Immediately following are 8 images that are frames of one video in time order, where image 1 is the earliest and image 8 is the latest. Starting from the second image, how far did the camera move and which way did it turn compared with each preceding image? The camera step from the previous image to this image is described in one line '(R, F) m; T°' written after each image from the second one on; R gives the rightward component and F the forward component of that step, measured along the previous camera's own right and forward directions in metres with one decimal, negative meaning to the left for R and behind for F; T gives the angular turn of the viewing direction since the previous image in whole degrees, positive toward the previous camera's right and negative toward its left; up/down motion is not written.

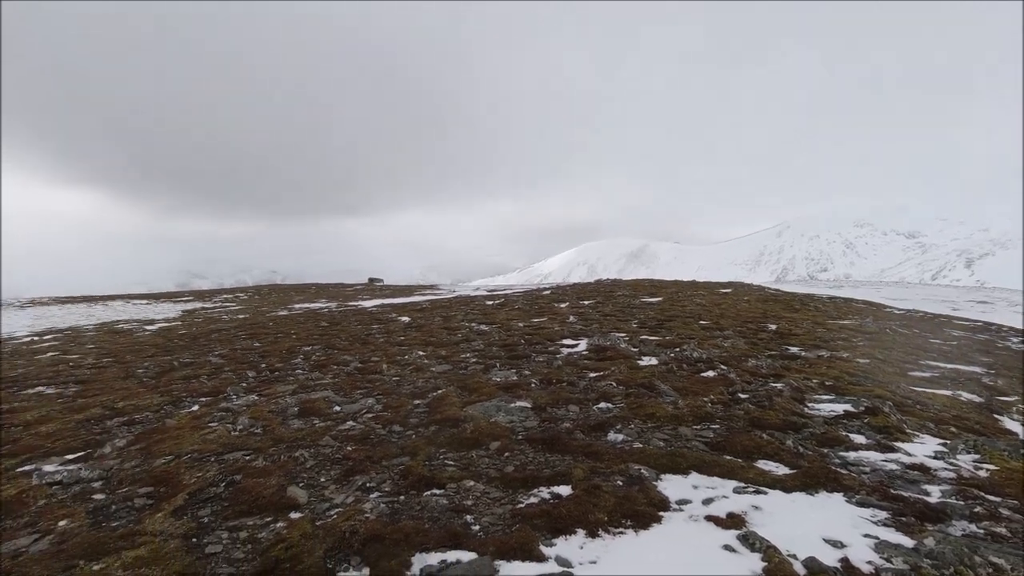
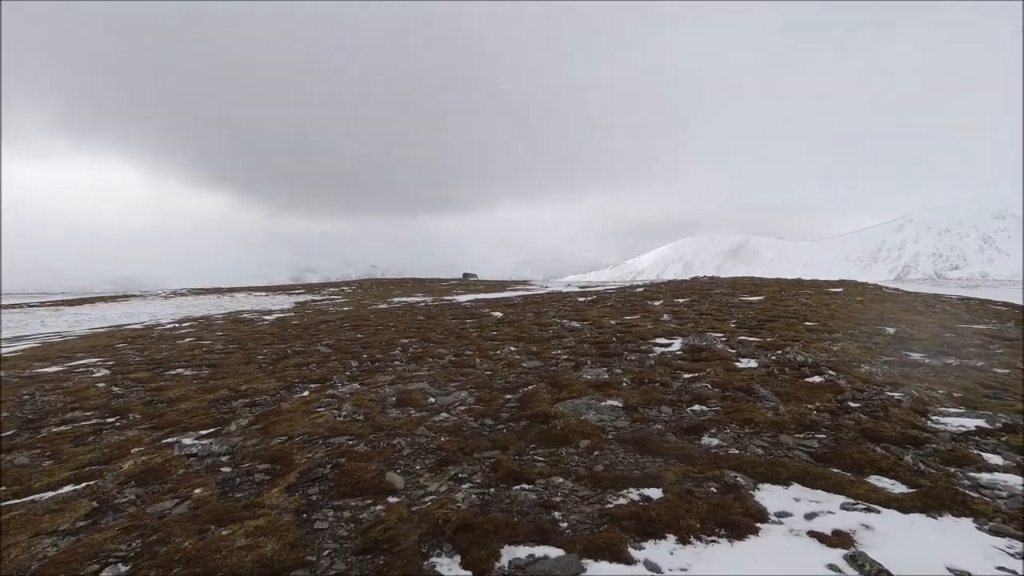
(0.0, -0.1) m; -9°
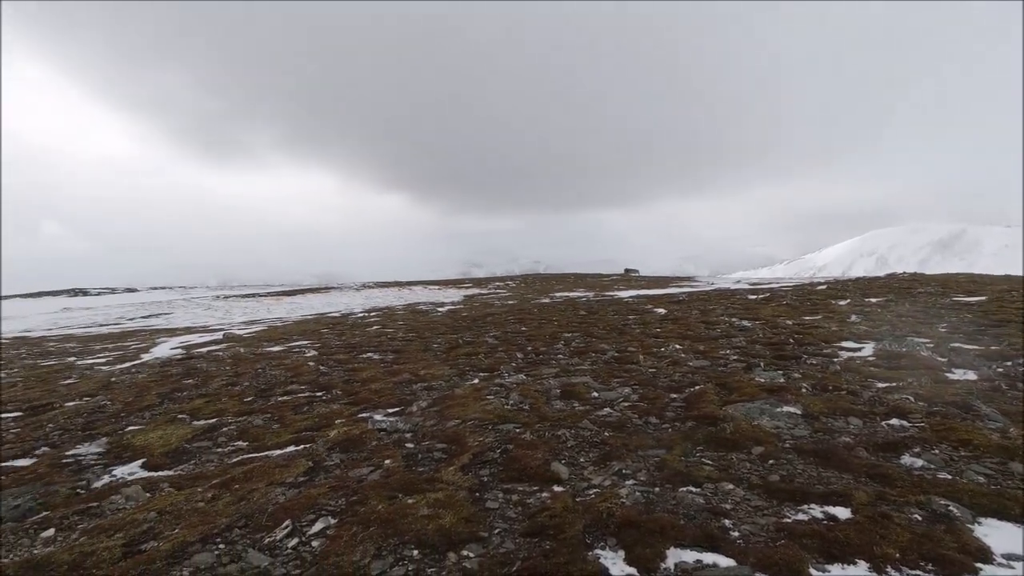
(-0.1, -0.1) m; -16°
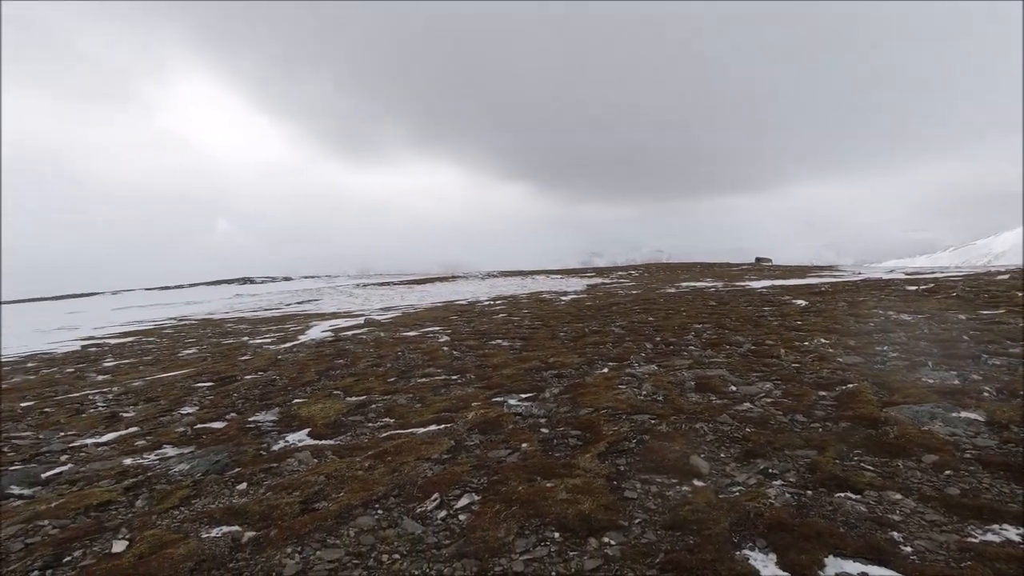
(-0.4, -0.1) m; -12°
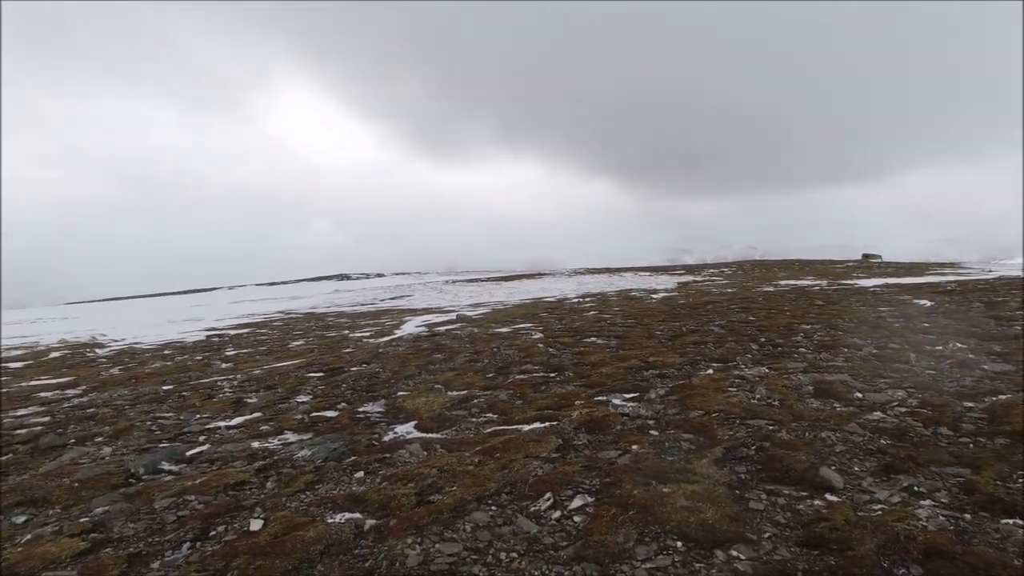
(-0.6, +0.2) m; -8°
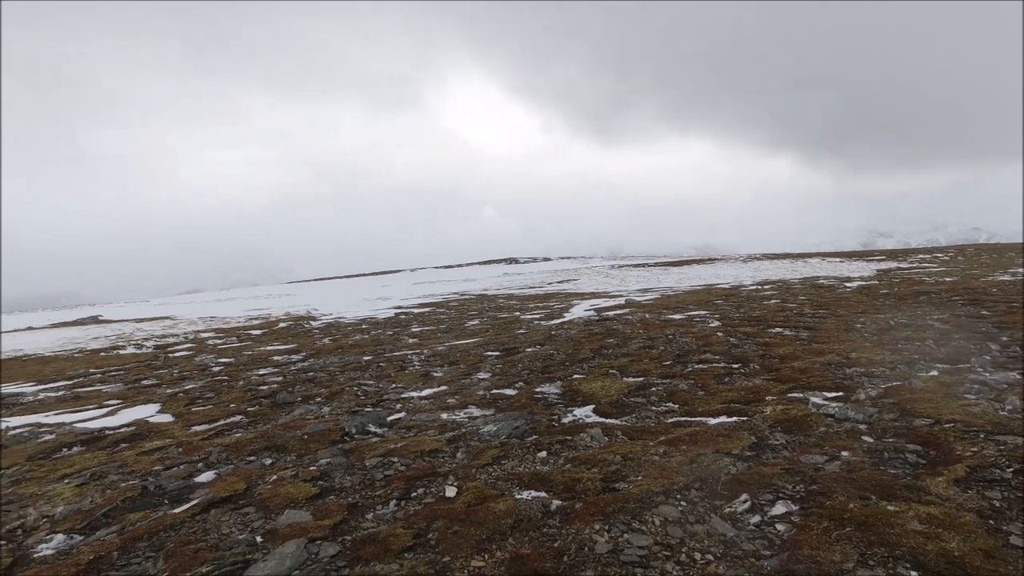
(-0.5, +0.2) m; -16°
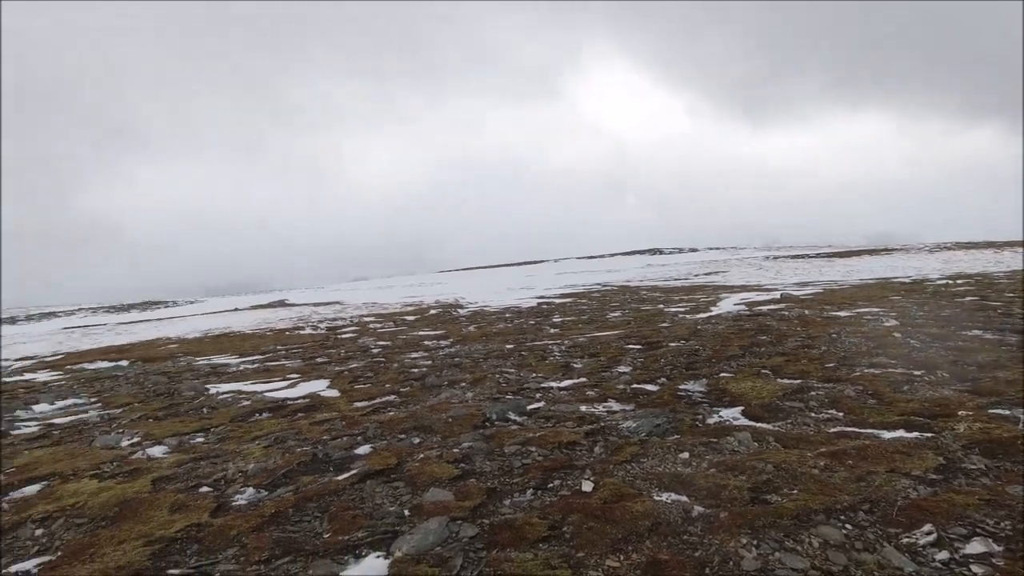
(0.0, +0.1) m; -14°
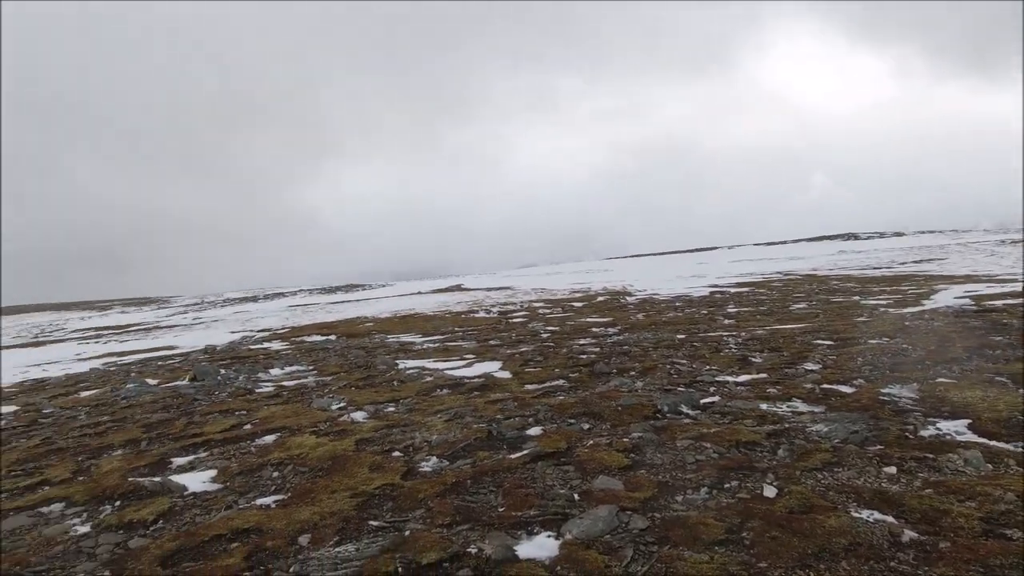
(-0.1, 0.0) m; -17°
